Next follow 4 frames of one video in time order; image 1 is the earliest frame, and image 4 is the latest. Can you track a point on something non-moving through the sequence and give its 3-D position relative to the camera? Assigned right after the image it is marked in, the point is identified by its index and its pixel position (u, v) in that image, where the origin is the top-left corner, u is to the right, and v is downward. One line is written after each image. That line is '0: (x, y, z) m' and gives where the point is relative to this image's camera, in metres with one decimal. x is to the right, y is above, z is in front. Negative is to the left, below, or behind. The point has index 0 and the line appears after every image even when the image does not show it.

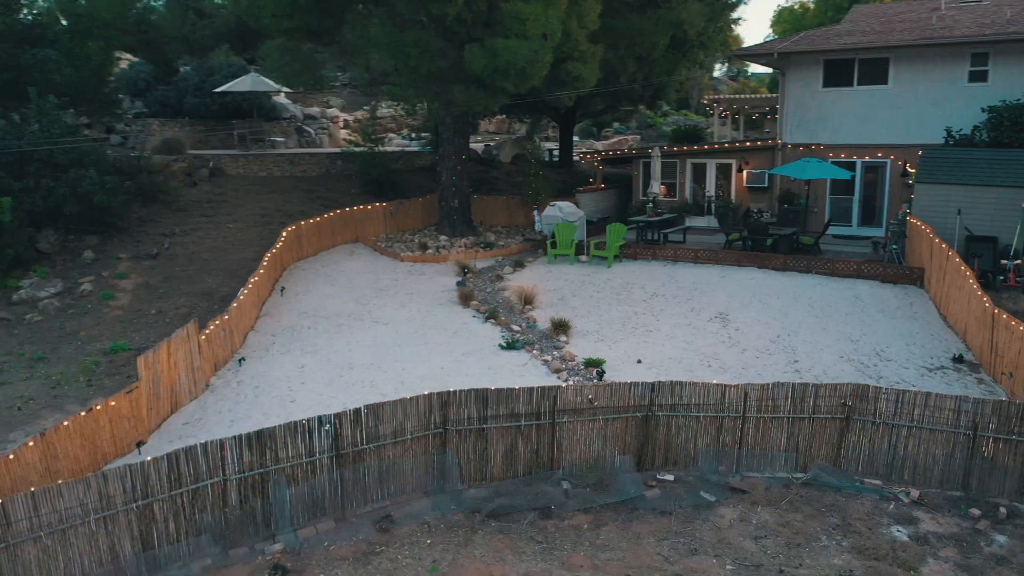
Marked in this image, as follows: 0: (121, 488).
0: (-3.8, -1.9, +8.1) m
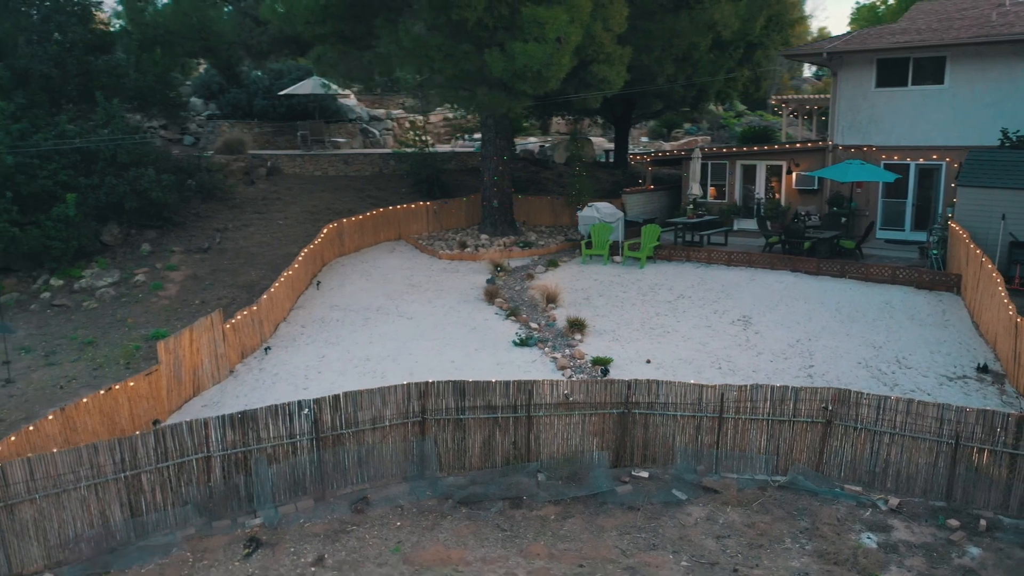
0: (-4.3, -1.8, +8.9) m
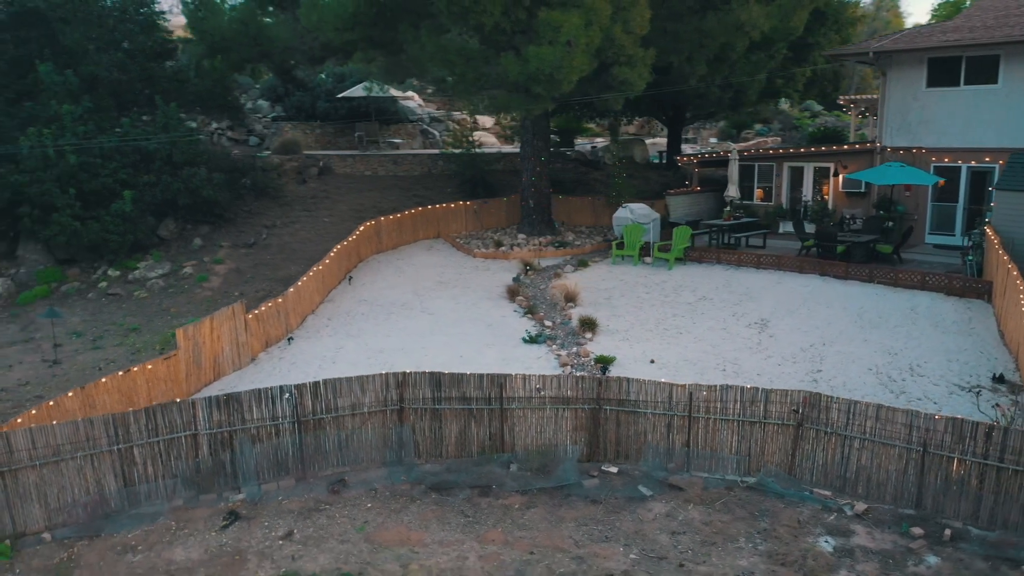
0: (-4.7, -1.7, +9.7) m
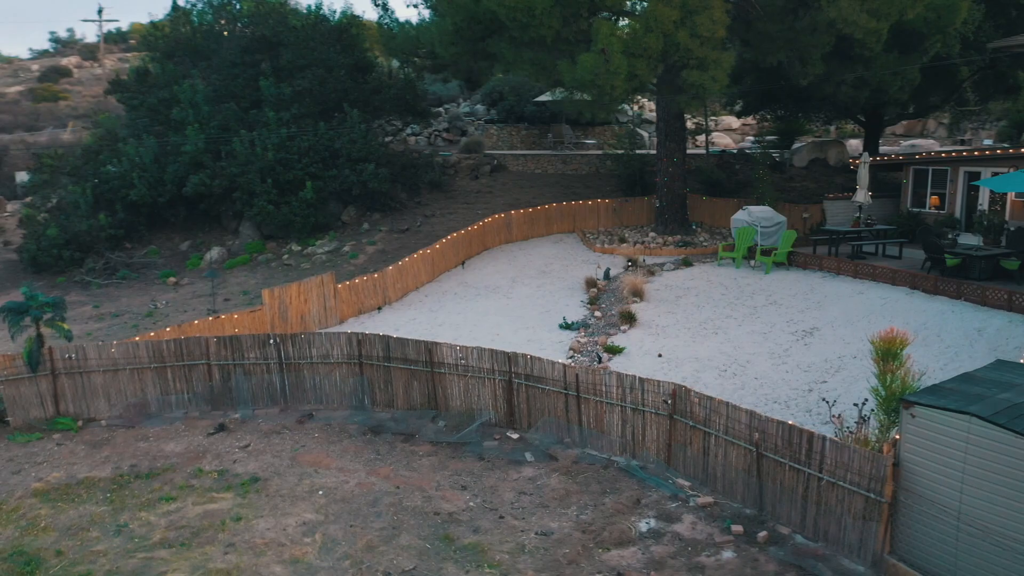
0: (-5.8, -1.1, +13.3) m
